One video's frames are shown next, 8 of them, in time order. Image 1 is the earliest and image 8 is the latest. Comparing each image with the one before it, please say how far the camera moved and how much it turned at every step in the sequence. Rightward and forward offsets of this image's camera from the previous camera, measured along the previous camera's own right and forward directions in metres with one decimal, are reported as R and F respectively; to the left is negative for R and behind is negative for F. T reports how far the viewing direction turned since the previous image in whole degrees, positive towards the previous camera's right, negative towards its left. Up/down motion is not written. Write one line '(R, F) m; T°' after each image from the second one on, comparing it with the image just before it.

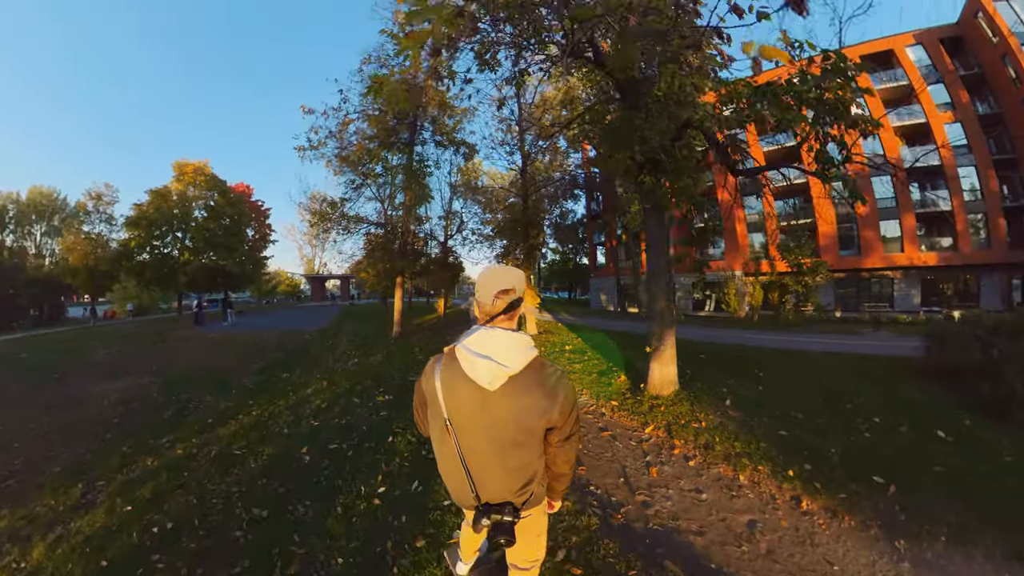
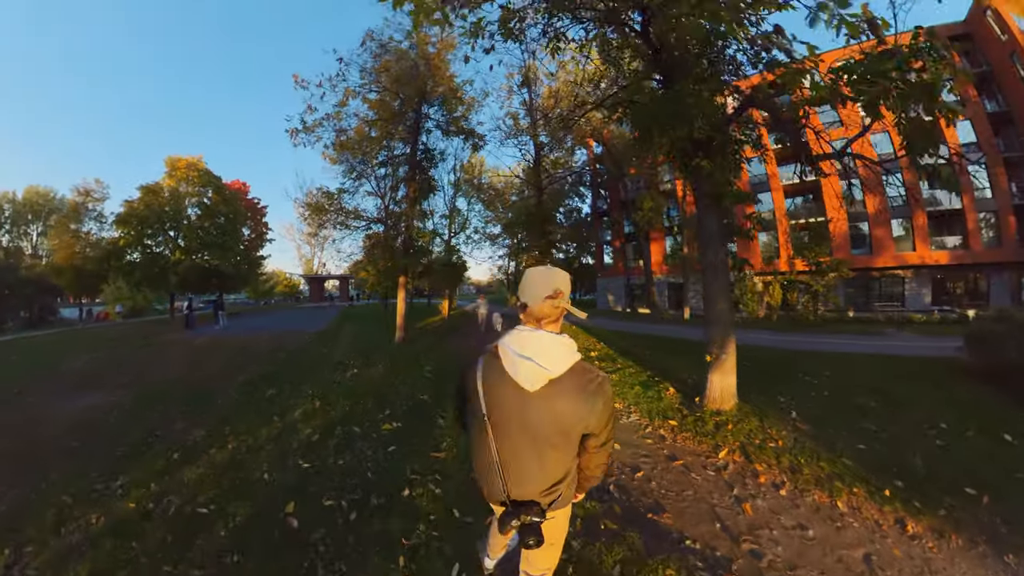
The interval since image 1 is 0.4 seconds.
(-0.4, +1.0) m; 0°
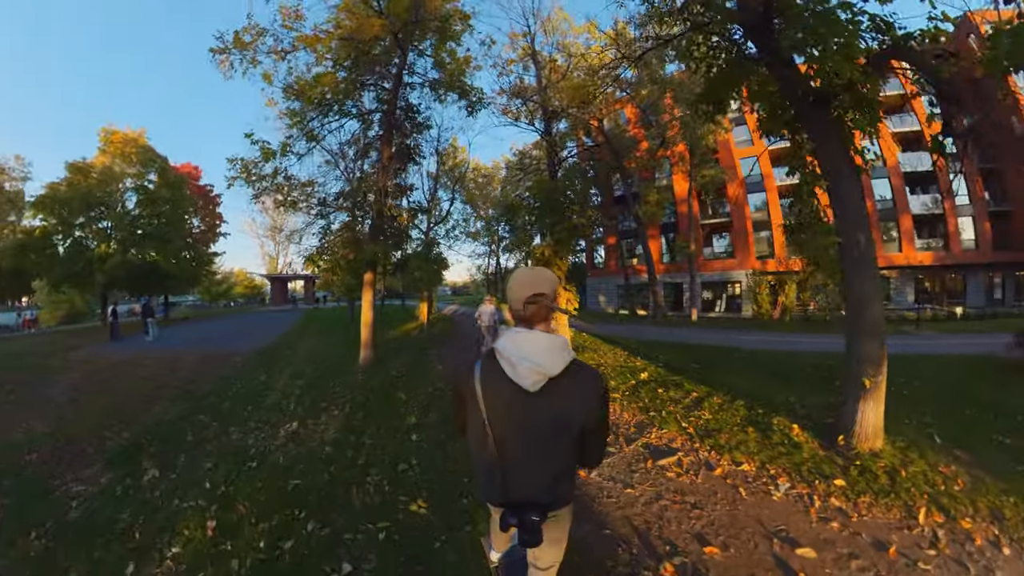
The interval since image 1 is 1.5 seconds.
(-0.7, +2.4) m; +3°
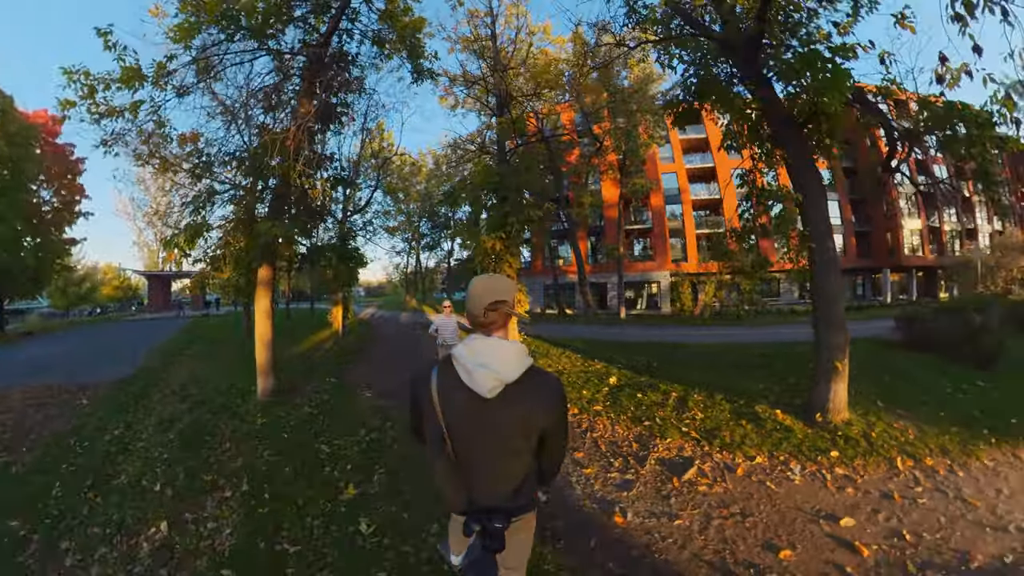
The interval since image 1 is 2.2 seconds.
(-0.6, +0.8) m; +11°
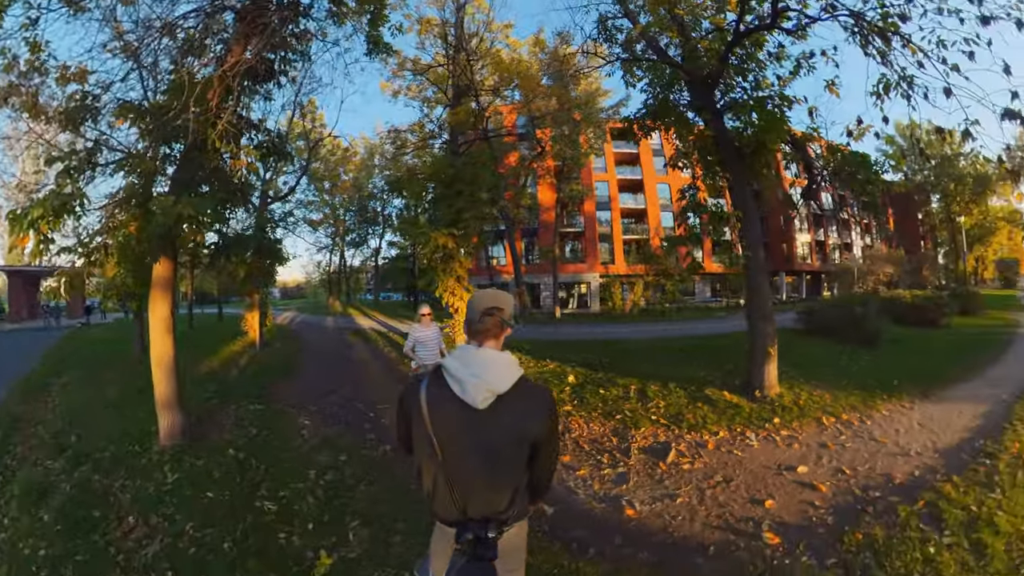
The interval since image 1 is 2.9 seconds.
(-0.9, -0.3) m; +10°
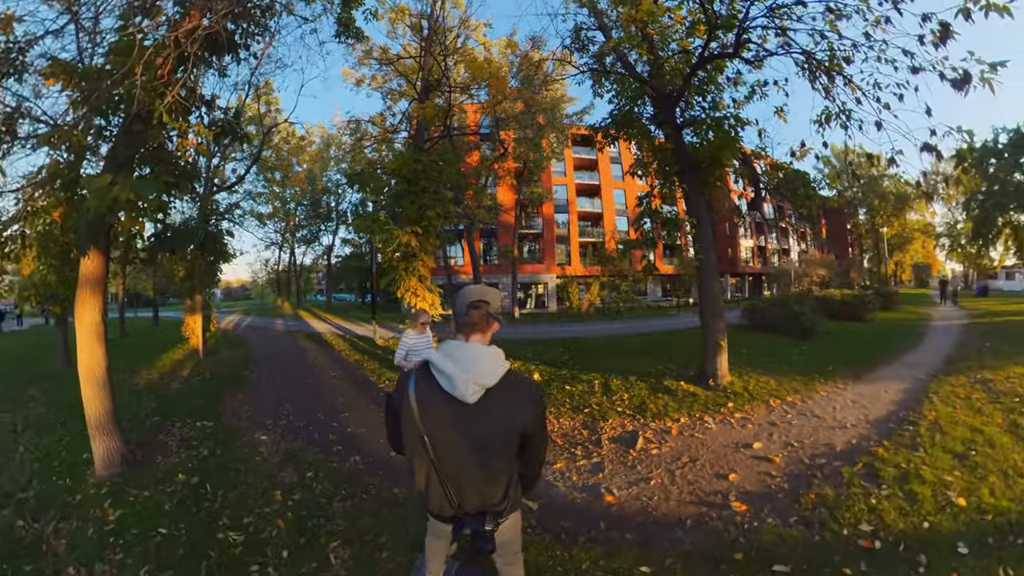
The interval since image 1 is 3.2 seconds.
(-0.3, -0.2) m; +6°
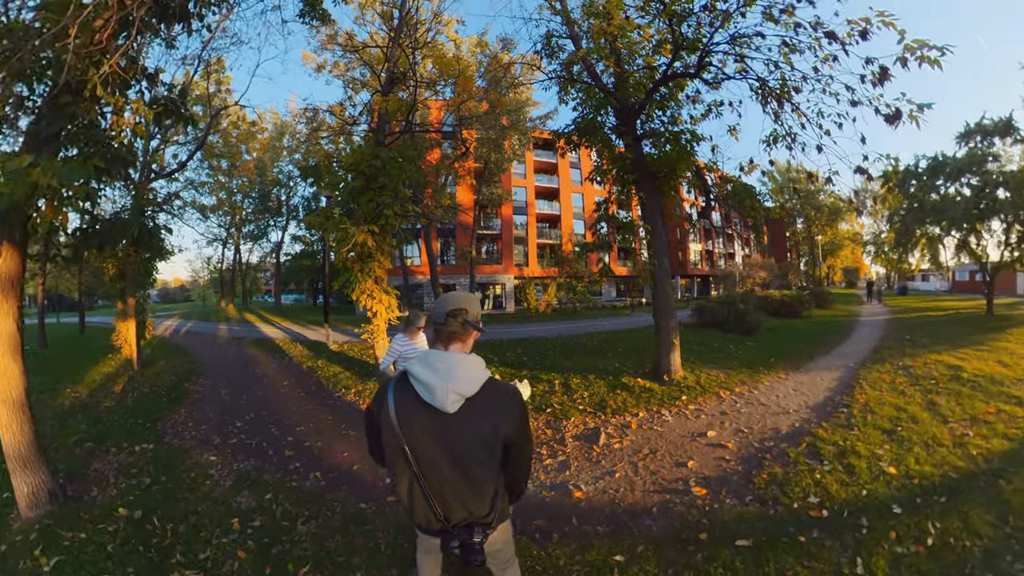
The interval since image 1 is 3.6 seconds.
(-0.1, -0.1) m; +6°
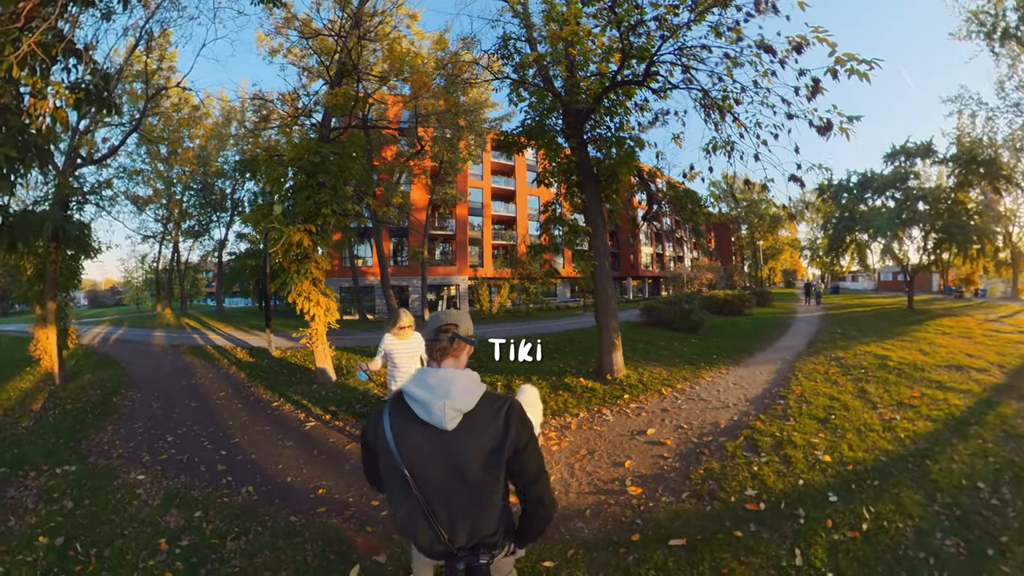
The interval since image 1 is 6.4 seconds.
(+0.2, +0.3) m; +5°
